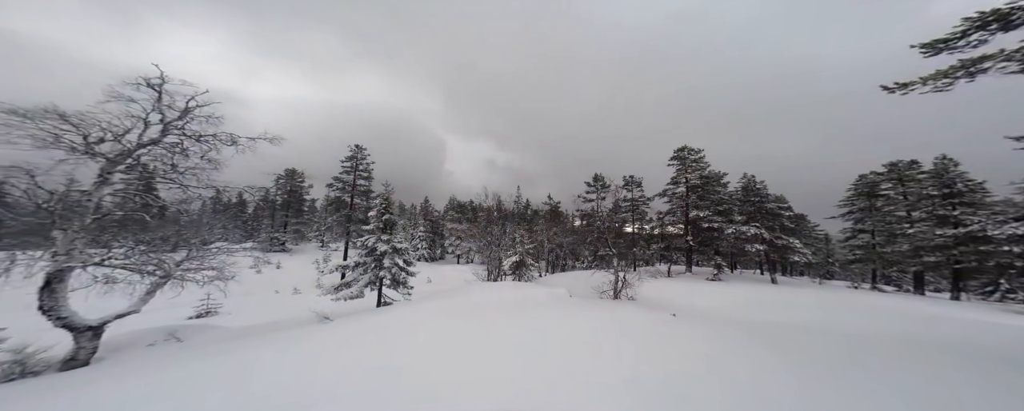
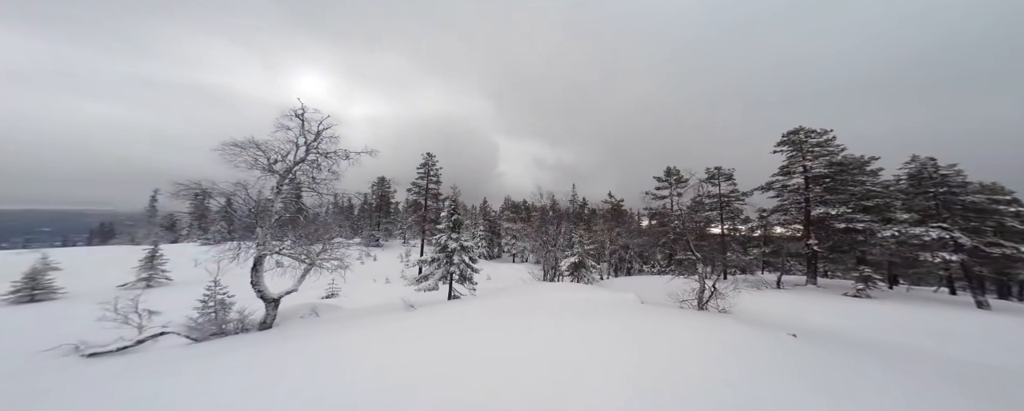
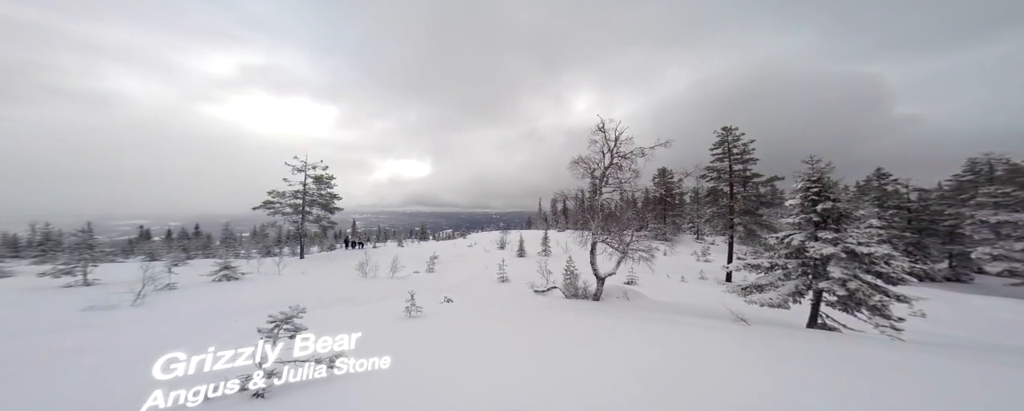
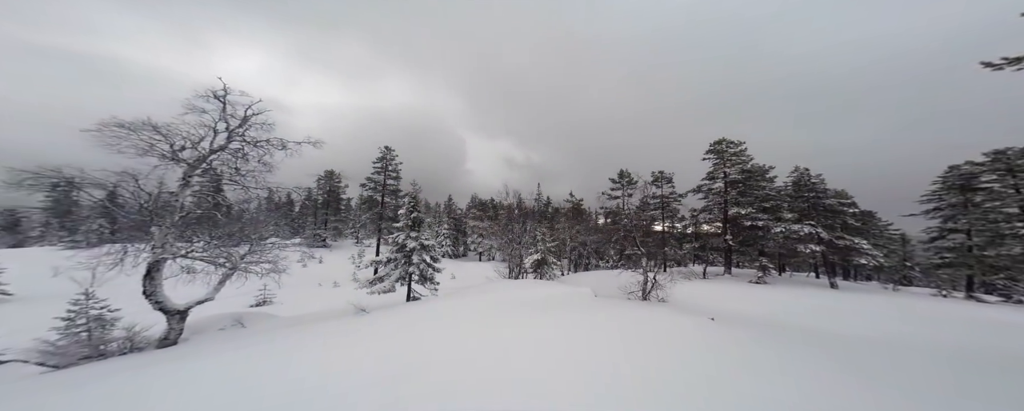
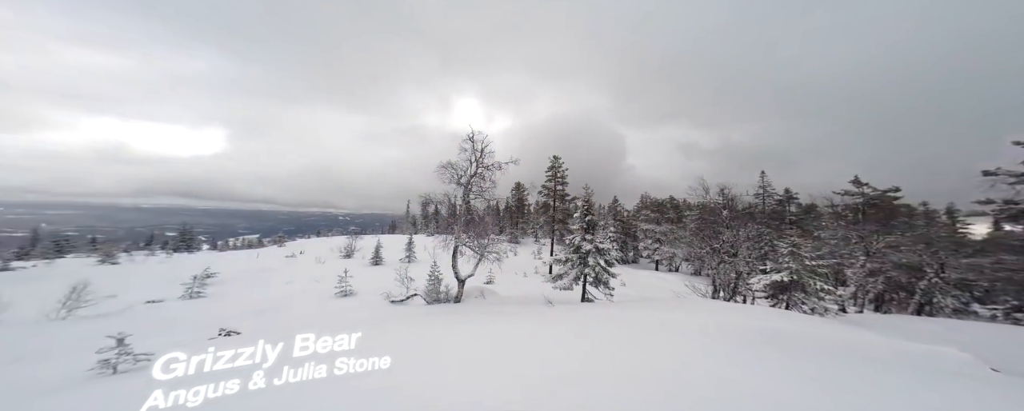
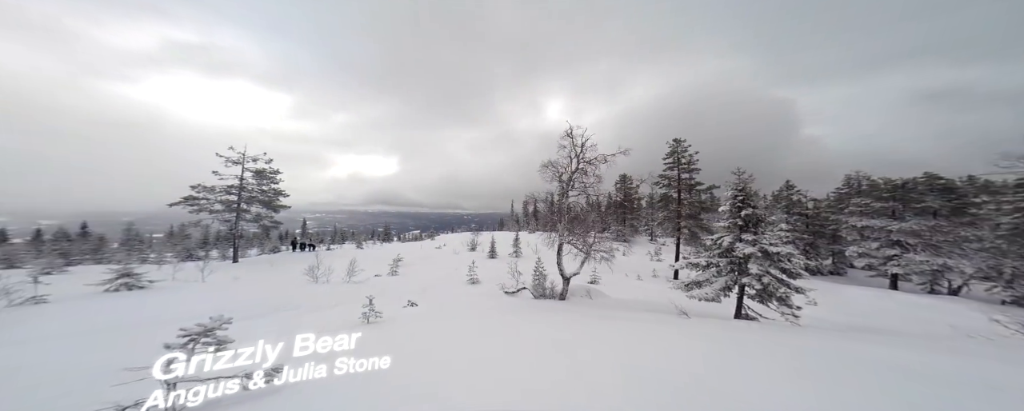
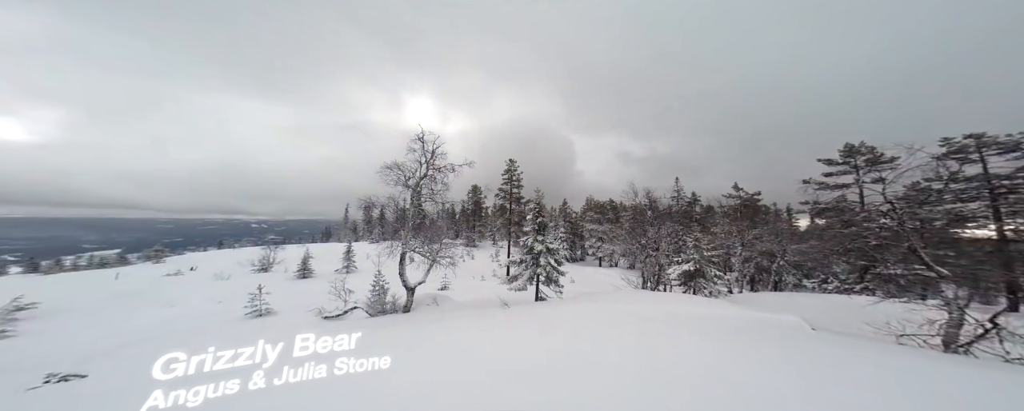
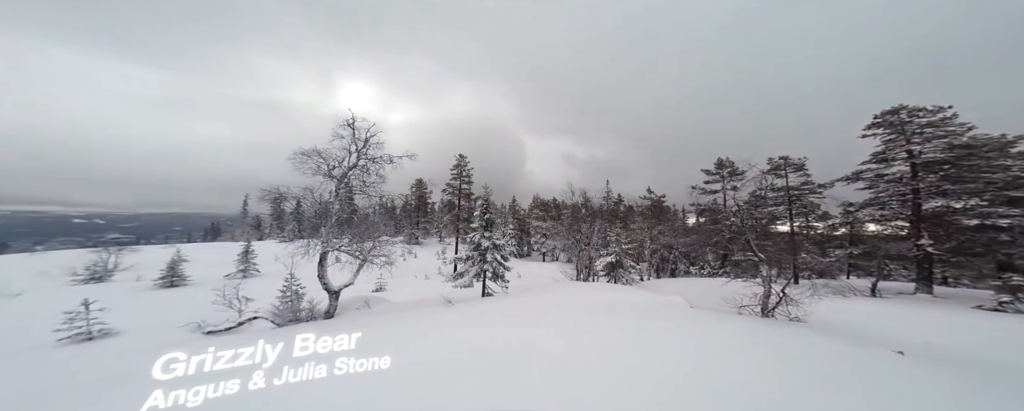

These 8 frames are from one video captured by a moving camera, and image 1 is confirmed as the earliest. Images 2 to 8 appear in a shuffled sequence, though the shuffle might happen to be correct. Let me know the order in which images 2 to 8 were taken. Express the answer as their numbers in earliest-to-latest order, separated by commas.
4, 2, 8, 7, 5, 6, 3
